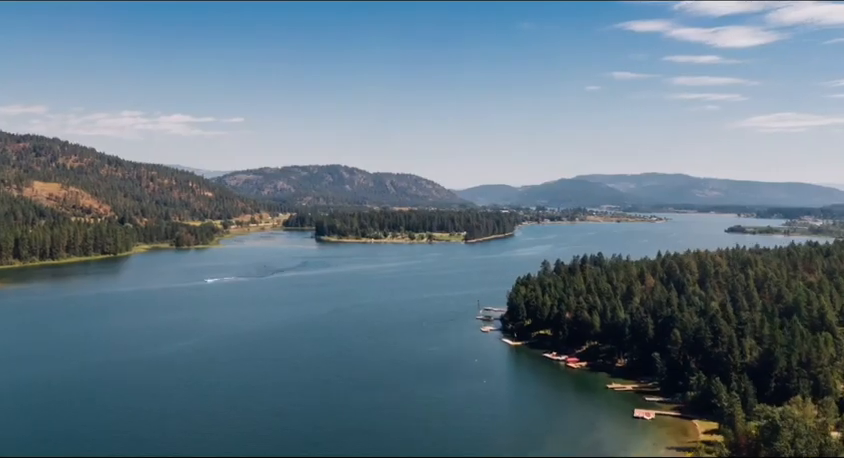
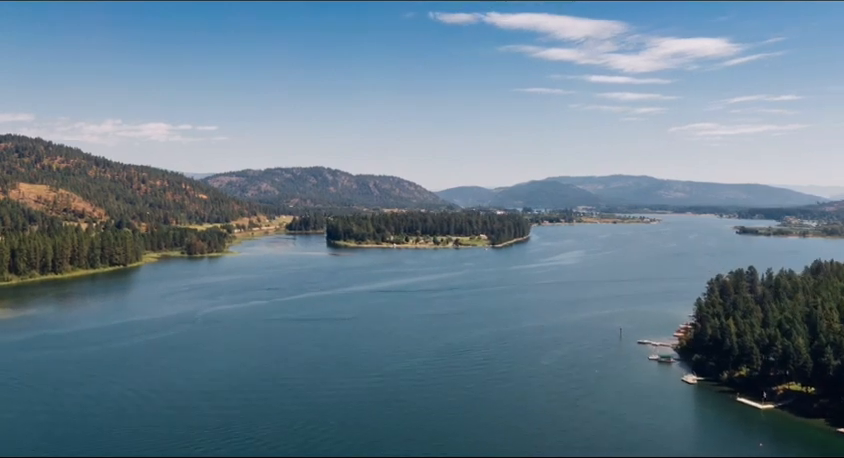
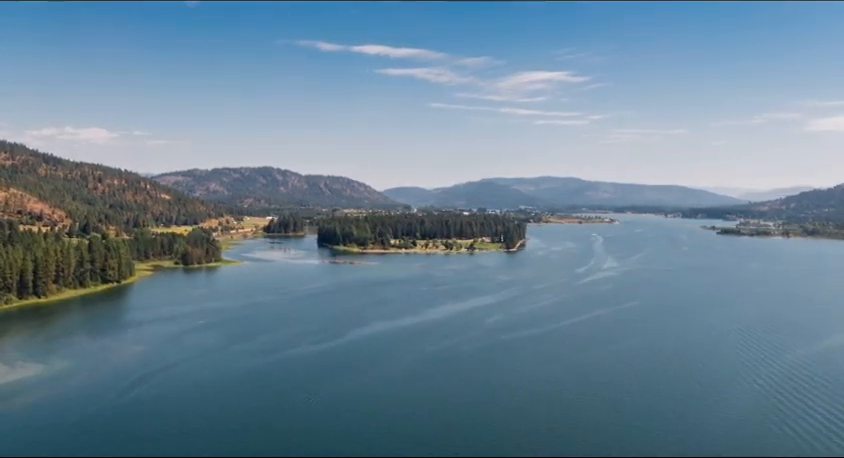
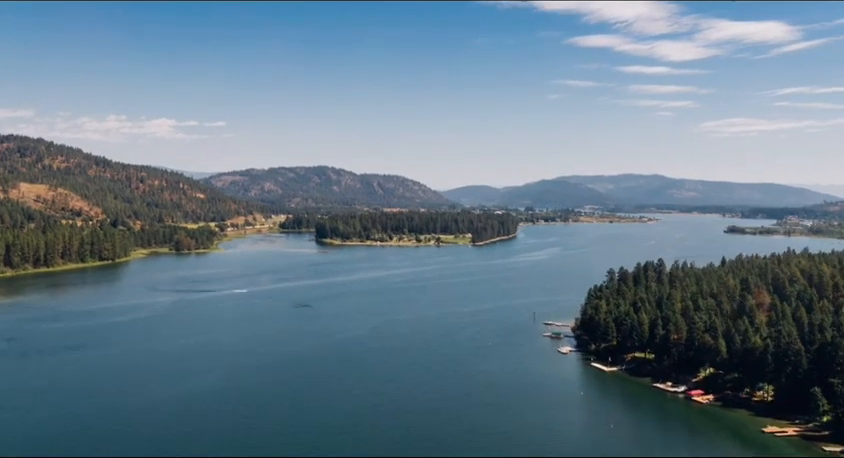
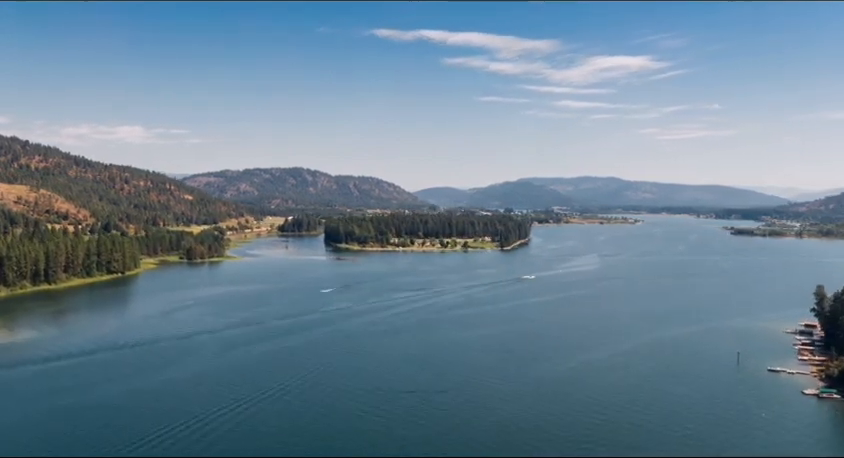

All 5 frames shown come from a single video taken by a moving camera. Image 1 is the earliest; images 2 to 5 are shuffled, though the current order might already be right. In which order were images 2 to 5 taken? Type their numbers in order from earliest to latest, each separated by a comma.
4, 2, 5, 3
